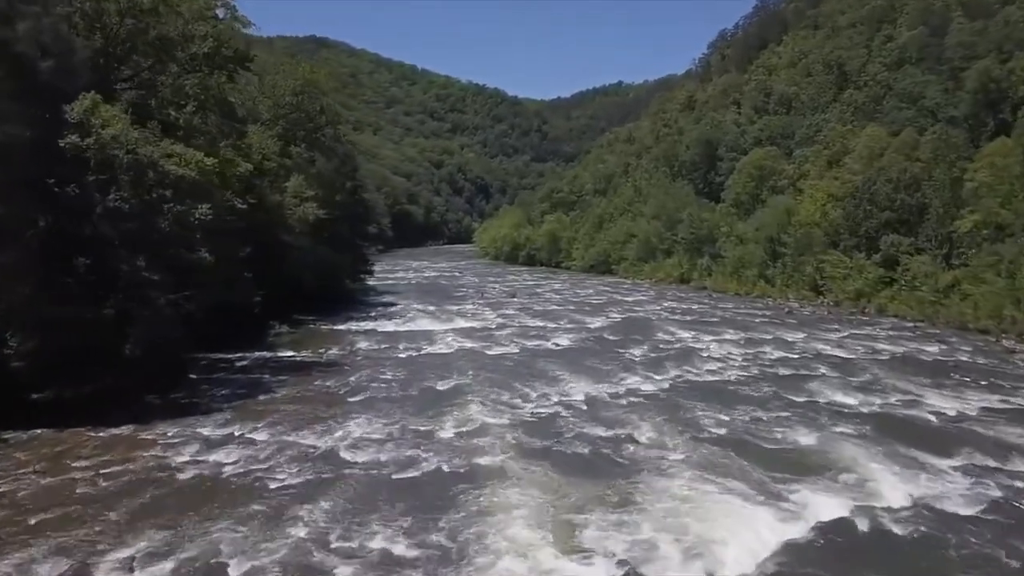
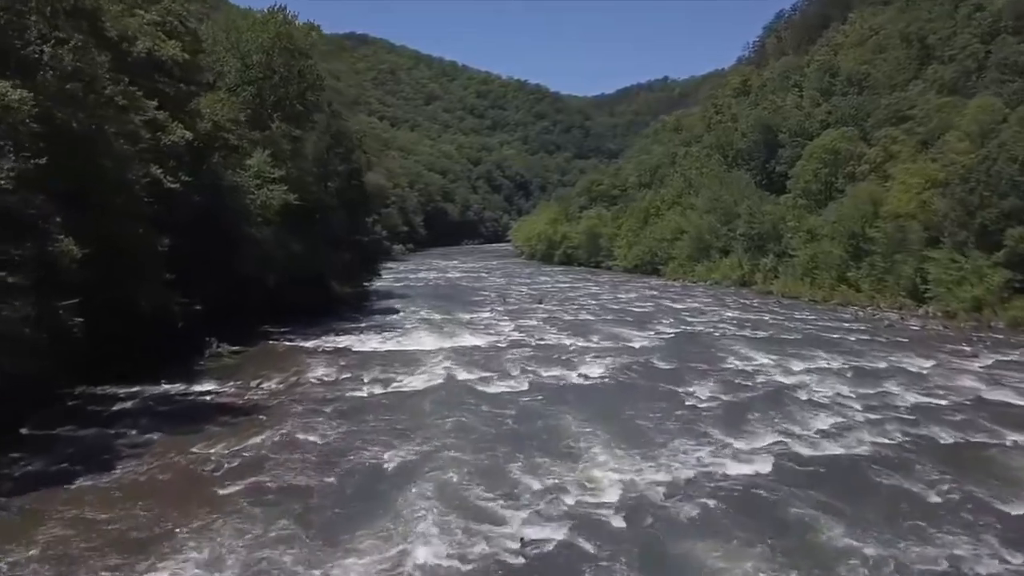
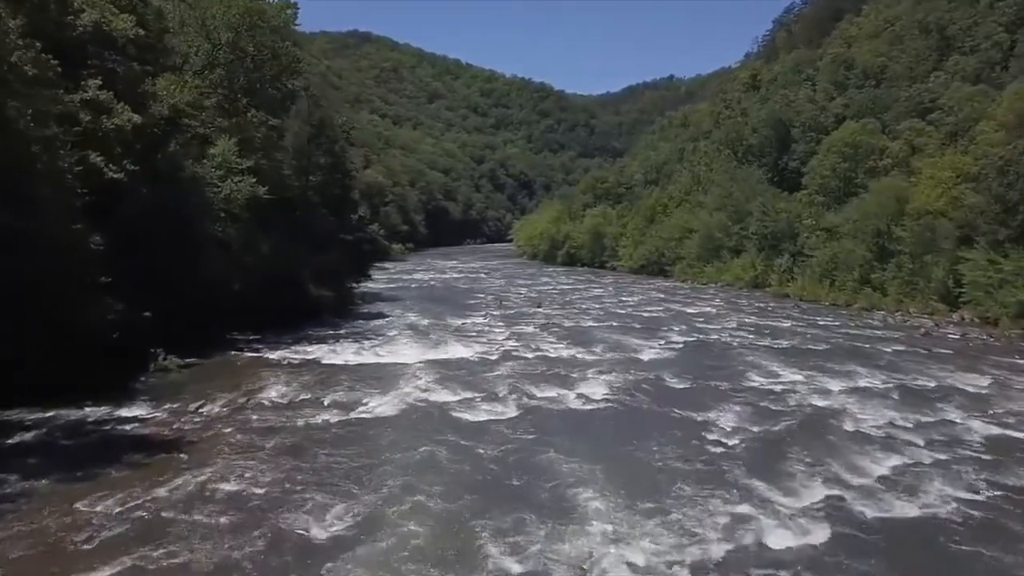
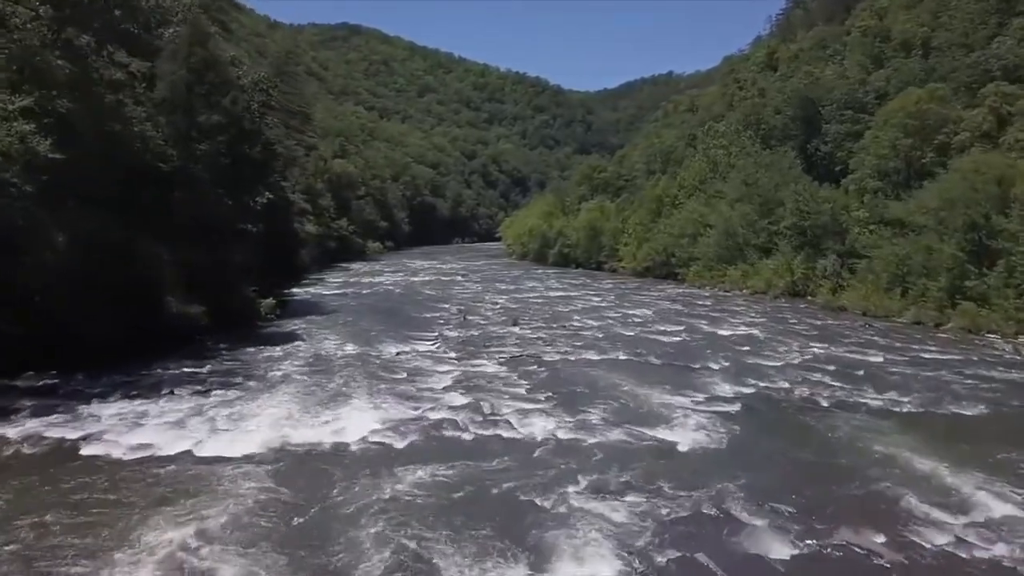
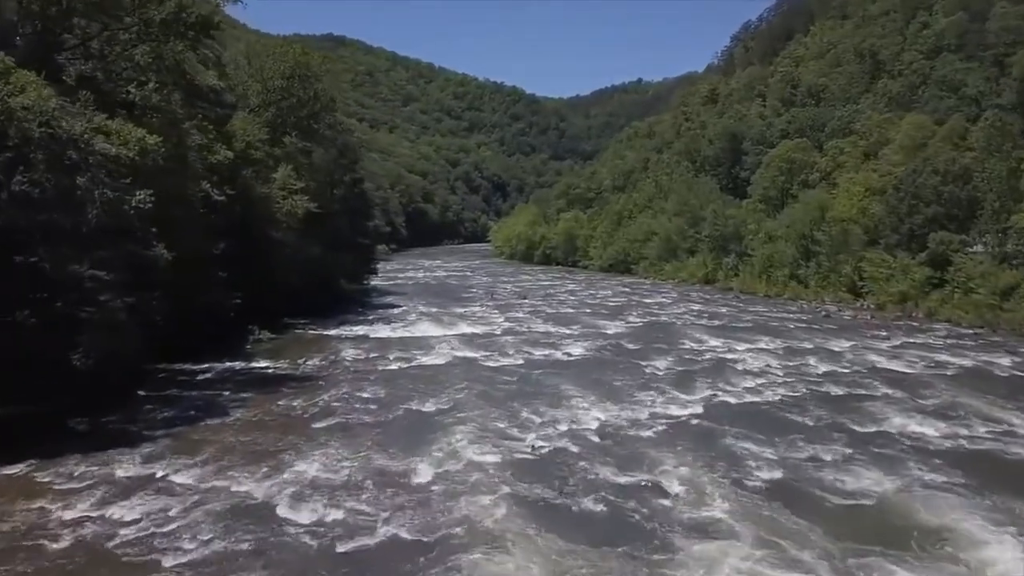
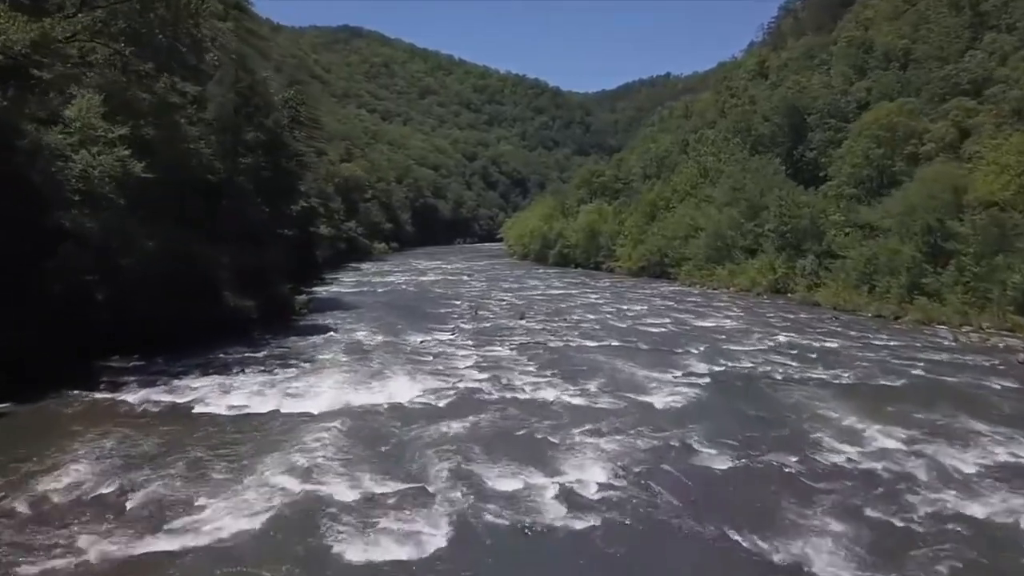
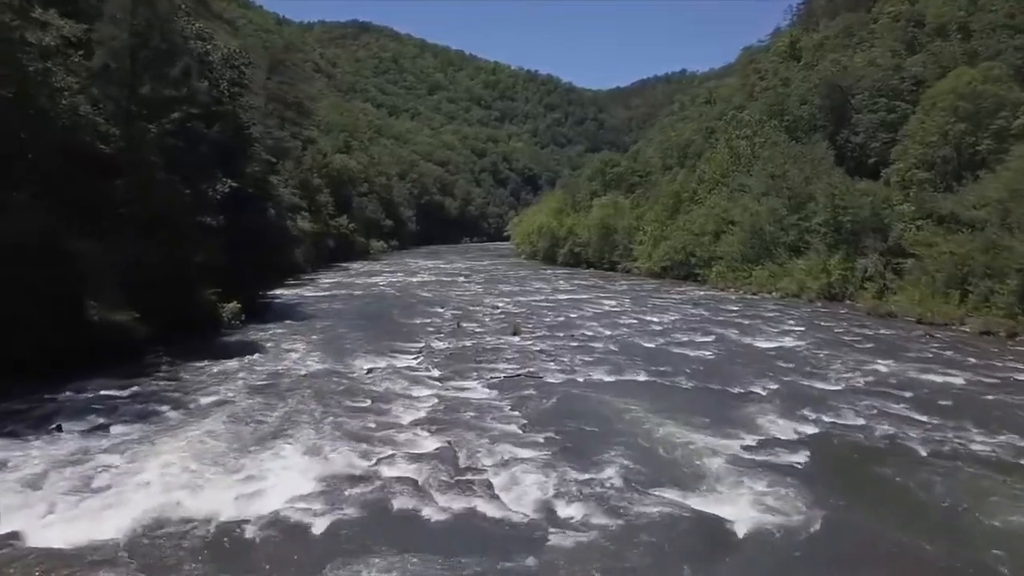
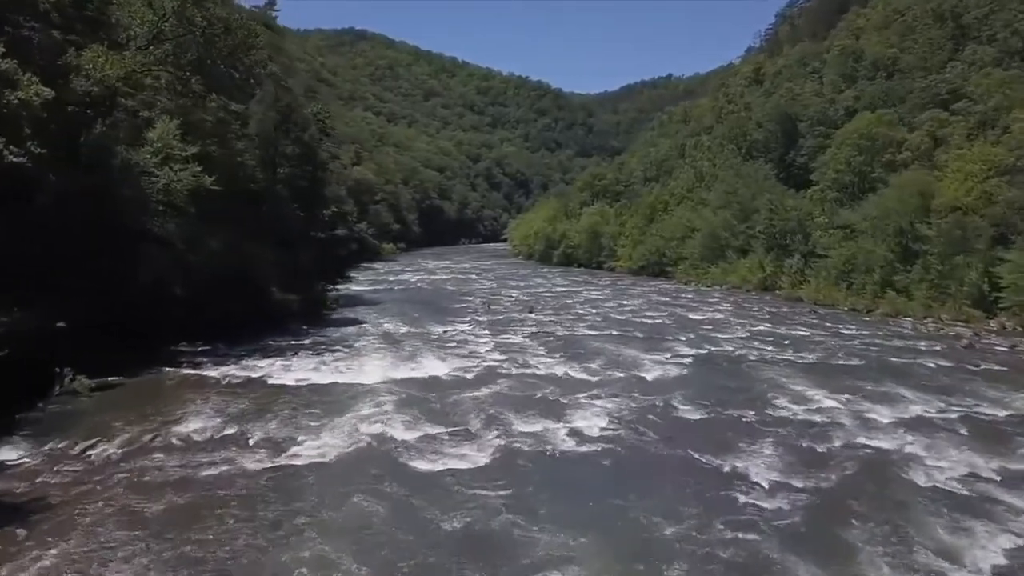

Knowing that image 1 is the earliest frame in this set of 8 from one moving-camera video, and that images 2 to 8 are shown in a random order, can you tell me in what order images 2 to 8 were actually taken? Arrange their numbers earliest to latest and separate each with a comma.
5, 2, 3, 8, 6, 4, 7
